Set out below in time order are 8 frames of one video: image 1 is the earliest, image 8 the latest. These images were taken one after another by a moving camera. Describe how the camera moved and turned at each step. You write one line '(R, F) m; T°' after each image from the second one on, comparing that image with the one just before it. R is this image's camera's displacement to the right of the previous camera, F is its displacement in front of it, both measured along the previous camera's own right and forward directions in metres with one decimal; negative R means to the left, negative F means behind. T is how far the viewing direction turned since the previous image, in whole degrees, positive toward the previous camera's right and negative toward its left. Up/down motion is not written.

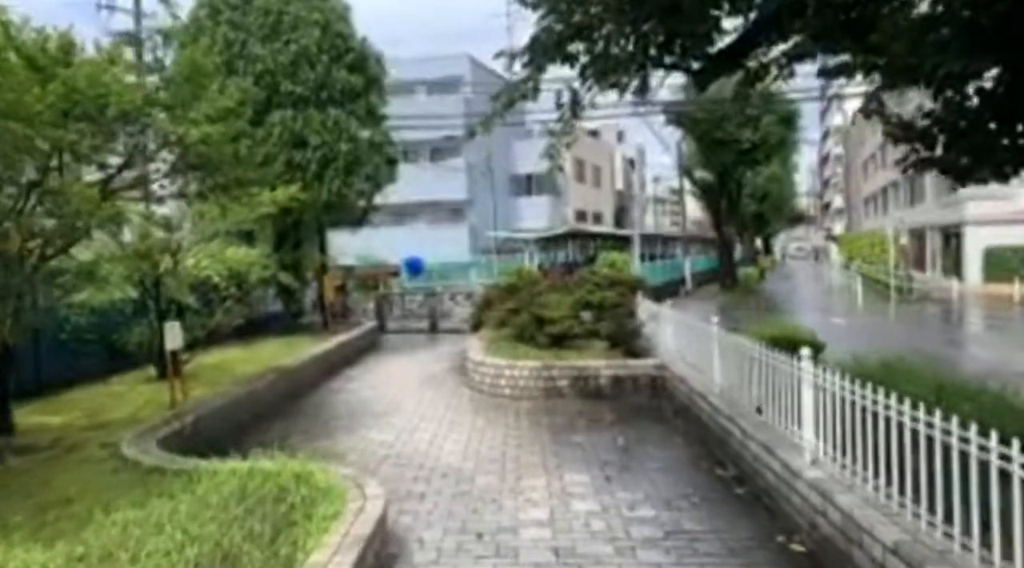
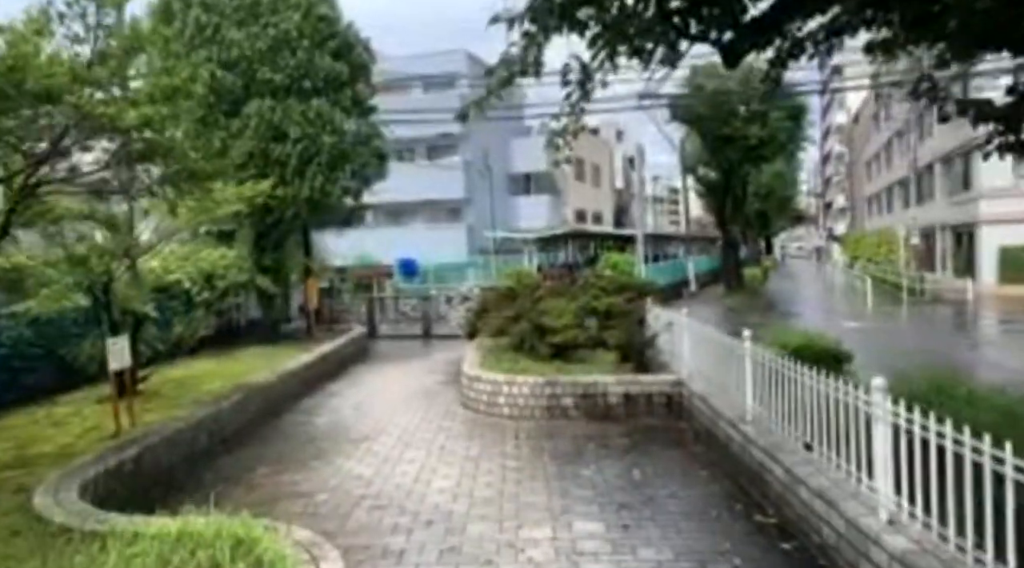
(0.0, +1.2) m; 0°
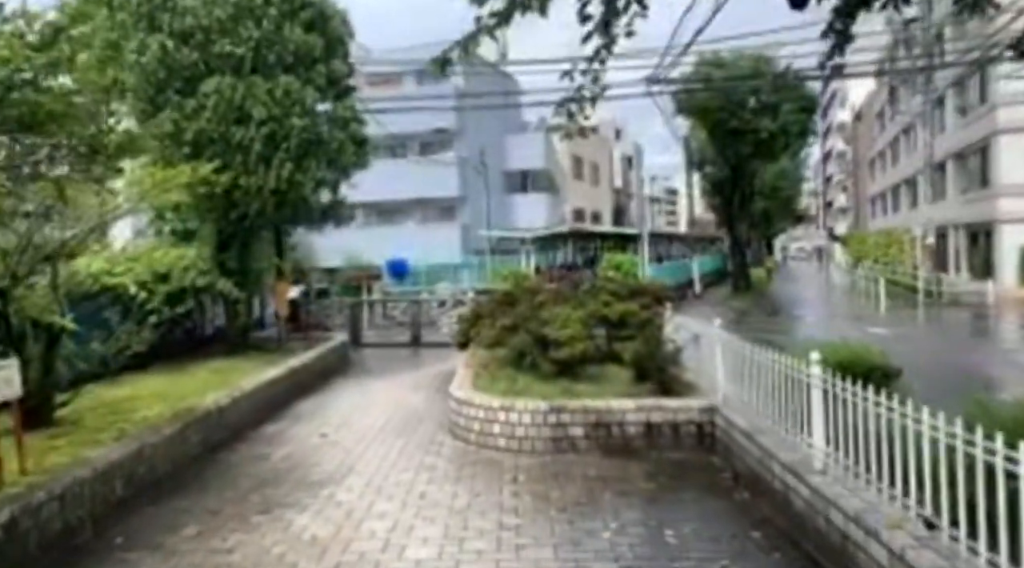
(0.0, +1.7) m; 0°
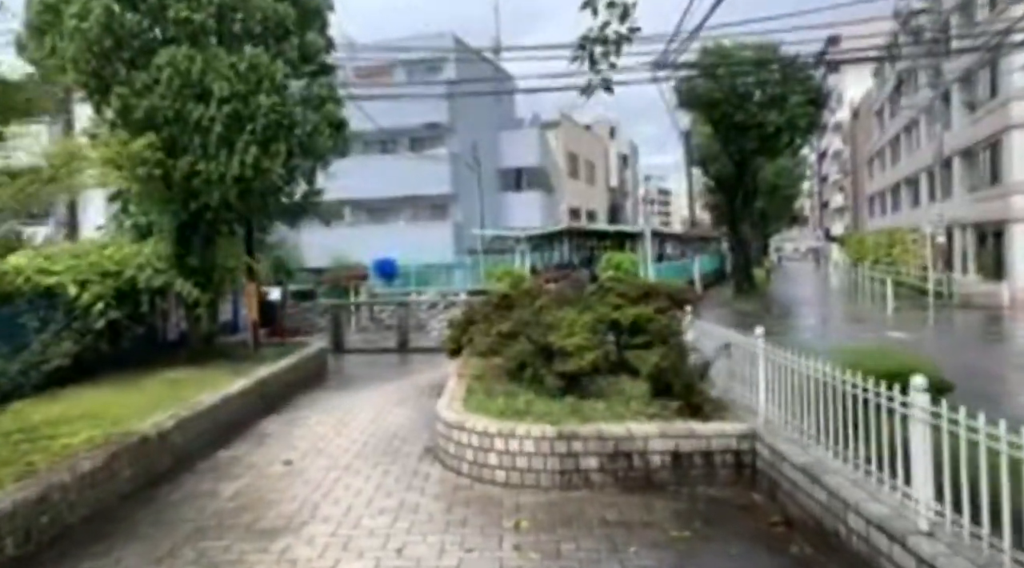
(-0.1, +1.4) m; +1°
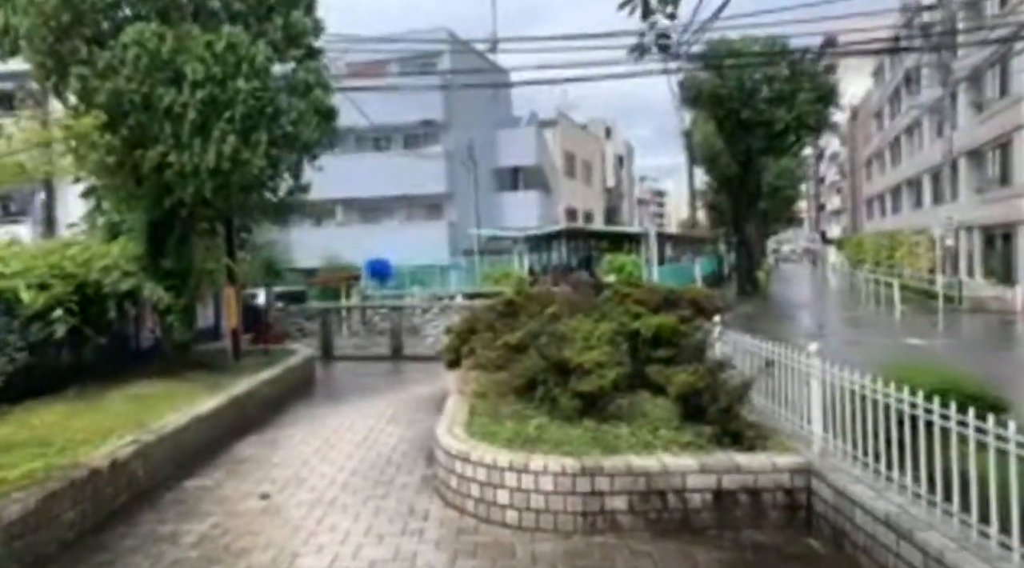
(-0.1, +1.0) m; 0°
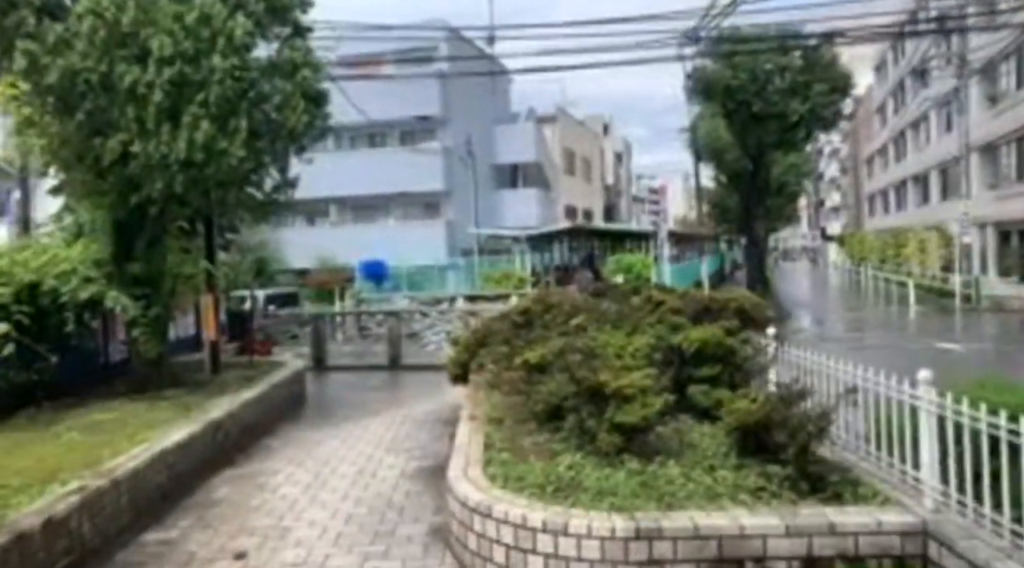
(-0.2, +1.2) m; 0°
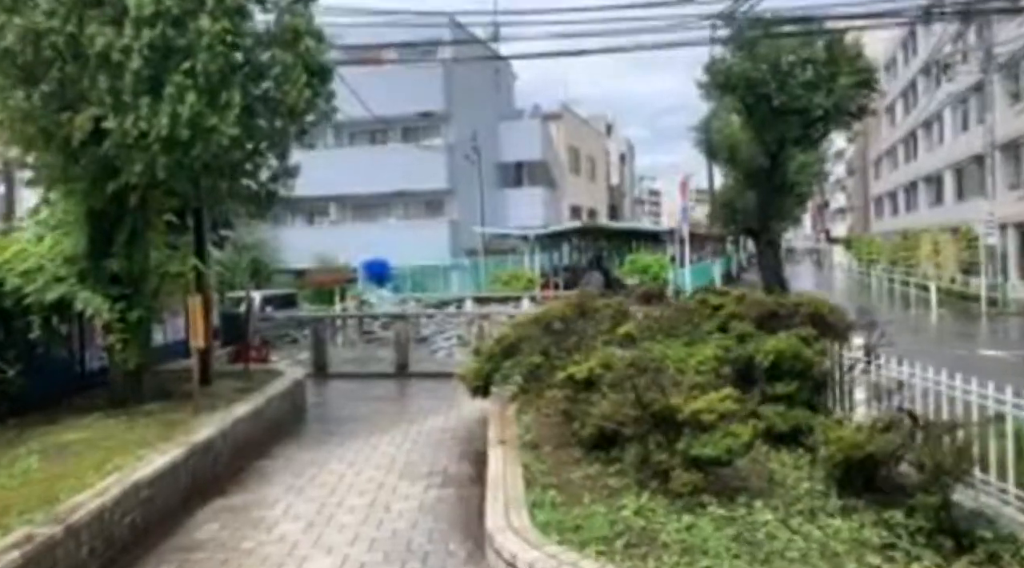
(-0.3, +1.2) m; 0°
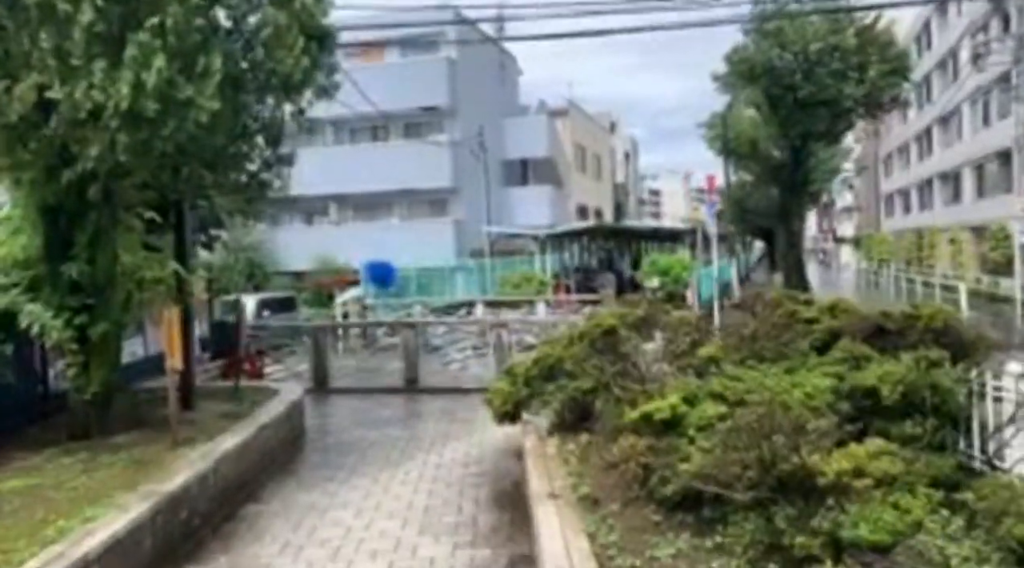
(-0.3, +1.4) m; 0°
